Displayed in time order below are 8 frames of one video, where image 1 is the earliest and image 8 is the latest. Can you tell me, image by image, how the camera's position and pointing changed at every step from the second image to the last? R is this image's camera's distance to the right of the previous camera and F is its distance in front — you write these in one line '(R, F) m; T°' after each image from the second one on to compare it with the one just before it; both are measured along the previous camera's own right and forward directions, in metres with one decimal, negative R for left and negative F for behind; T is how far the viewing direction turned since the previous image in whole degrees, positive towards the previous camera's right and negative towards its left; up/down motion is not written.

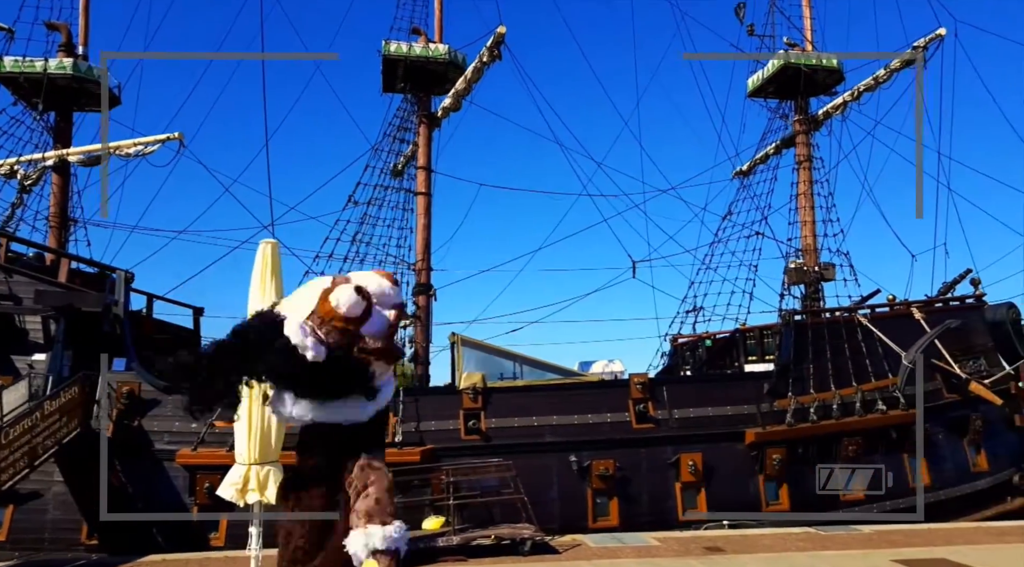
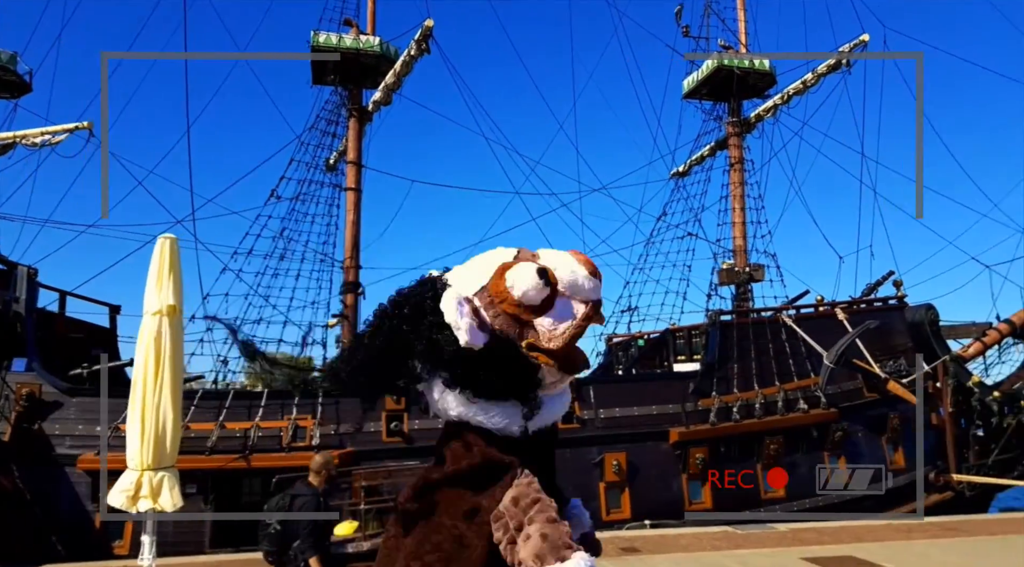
(+0.2, 0.0) m; +3°
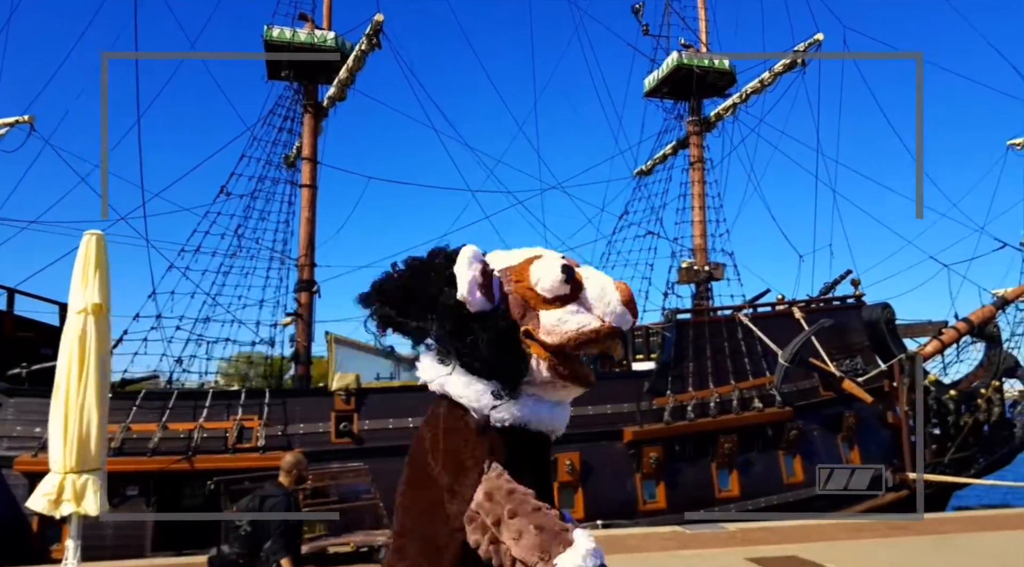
(+0.3, +0.1) m; +1°
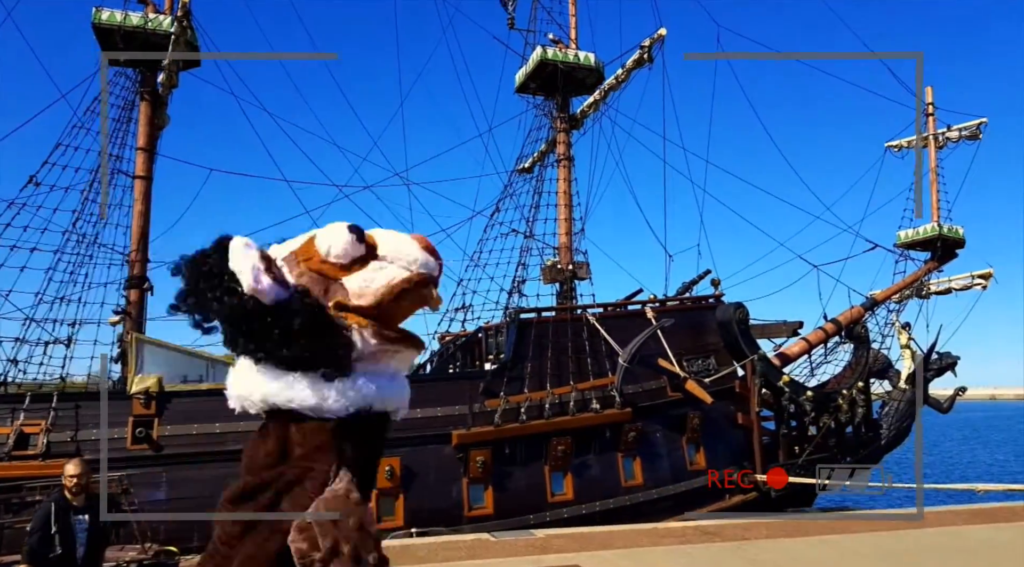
(+1.4, +0.4) m; +2°
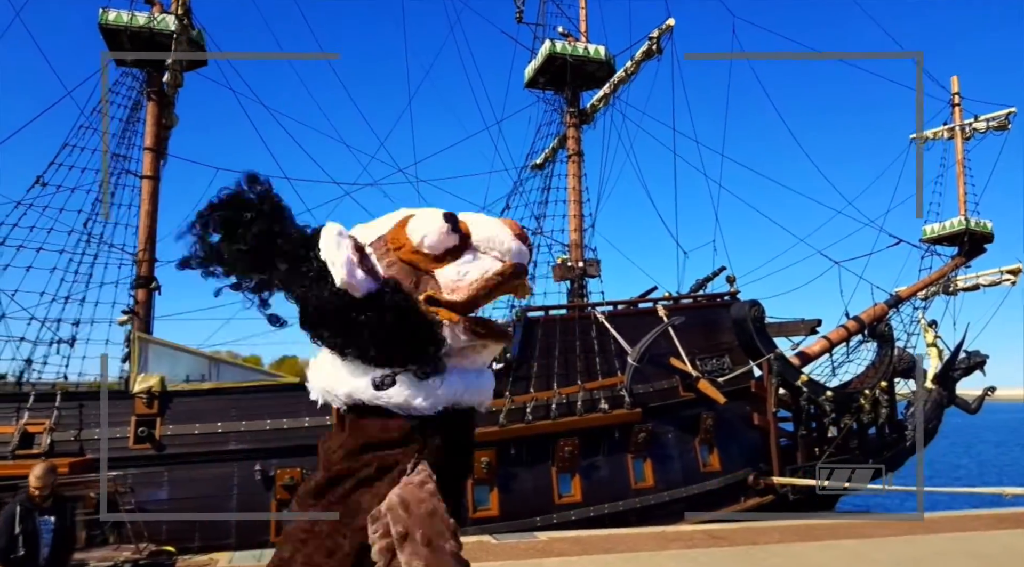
(+0.3, +0.2) m; -2°
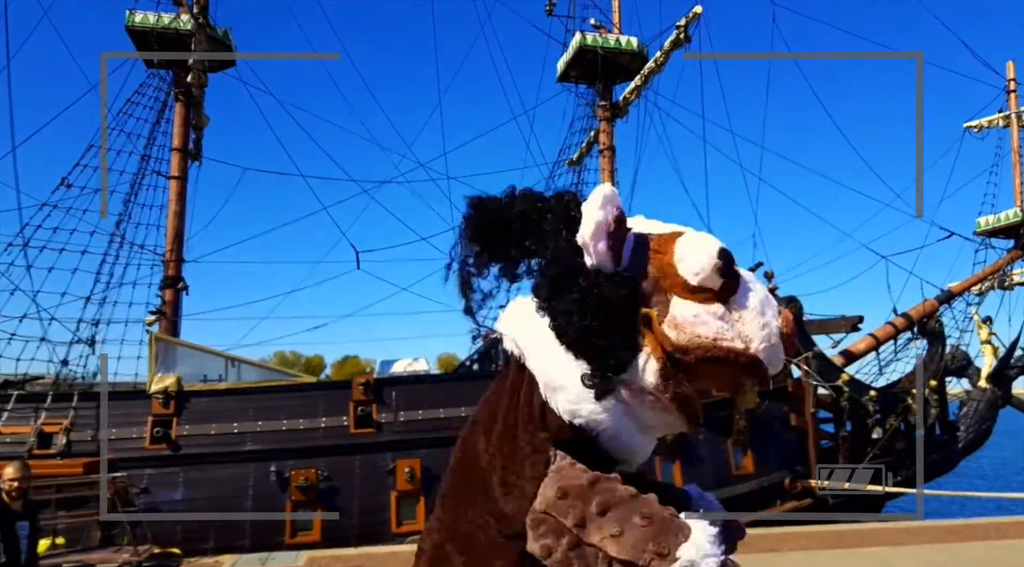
(+0.5, +0.3) m; -4°
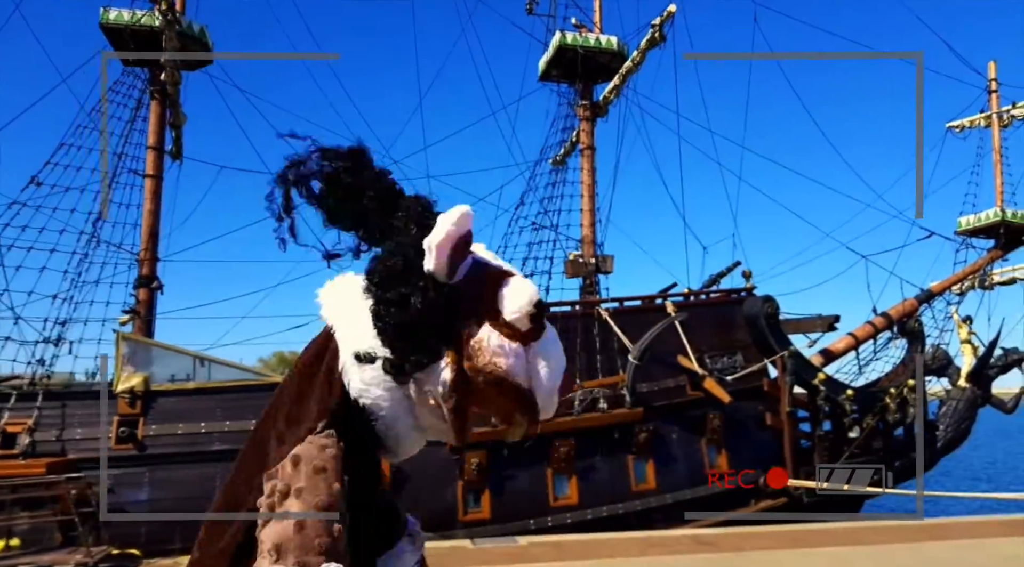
(+0.3, 0.0) m; 0°
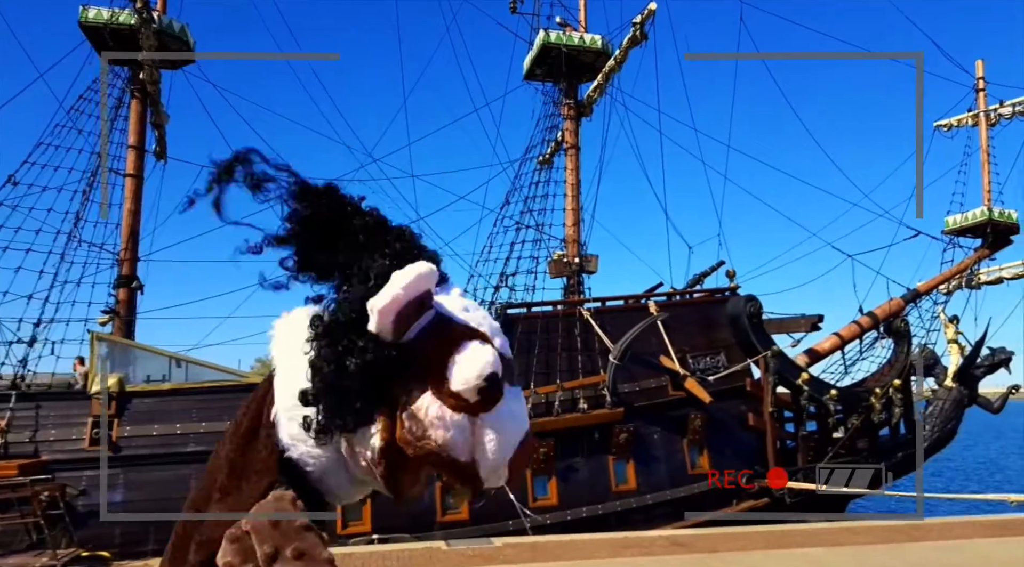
(+0.2, +0.1) m; 0°
